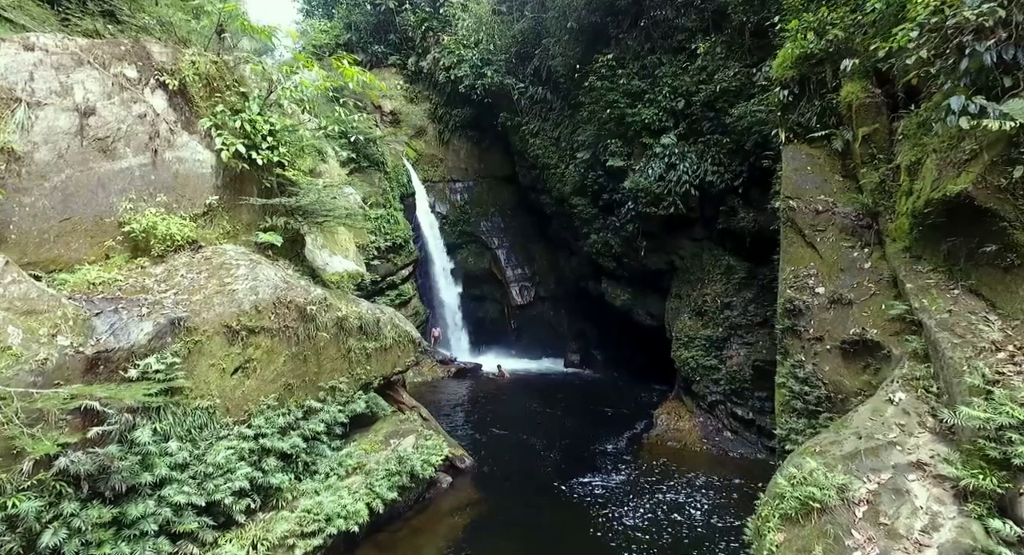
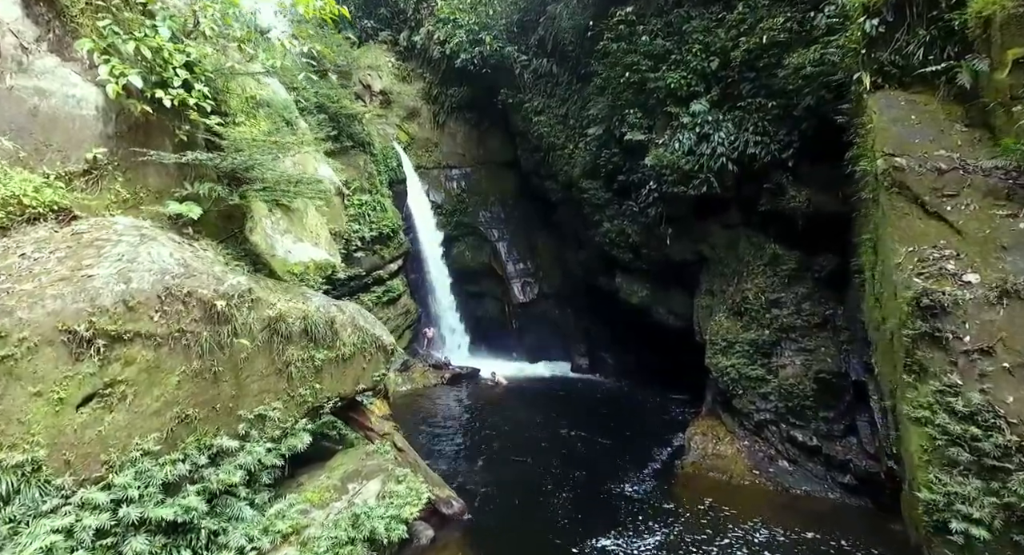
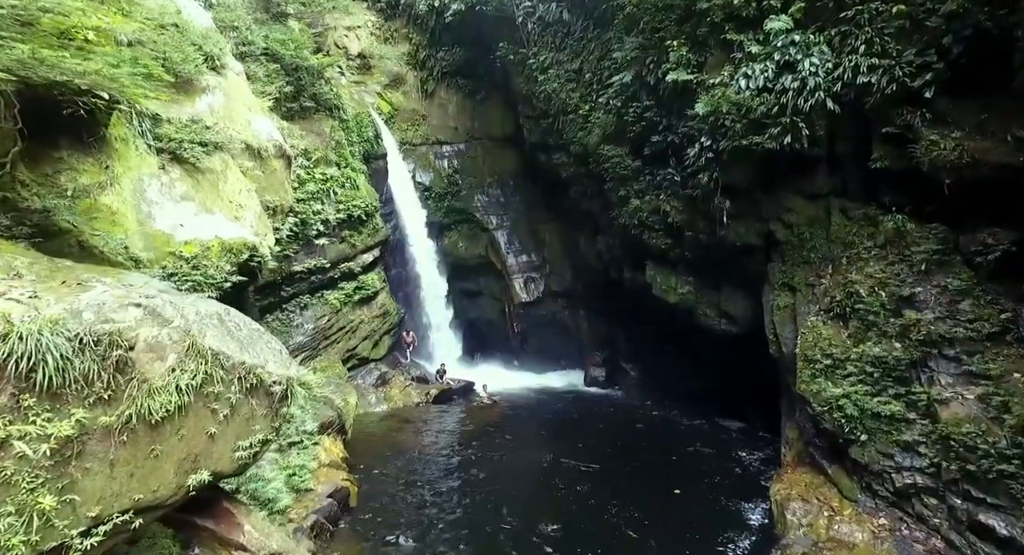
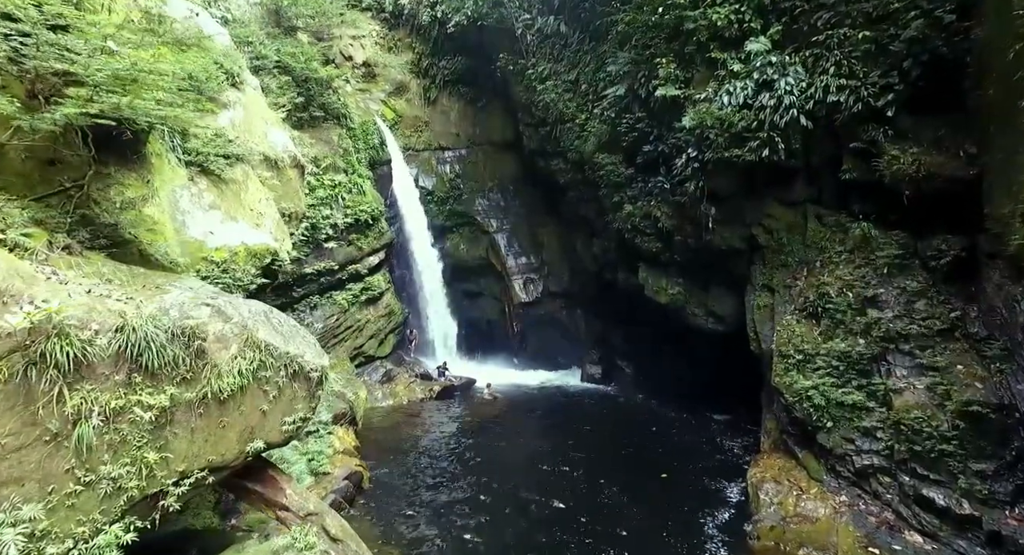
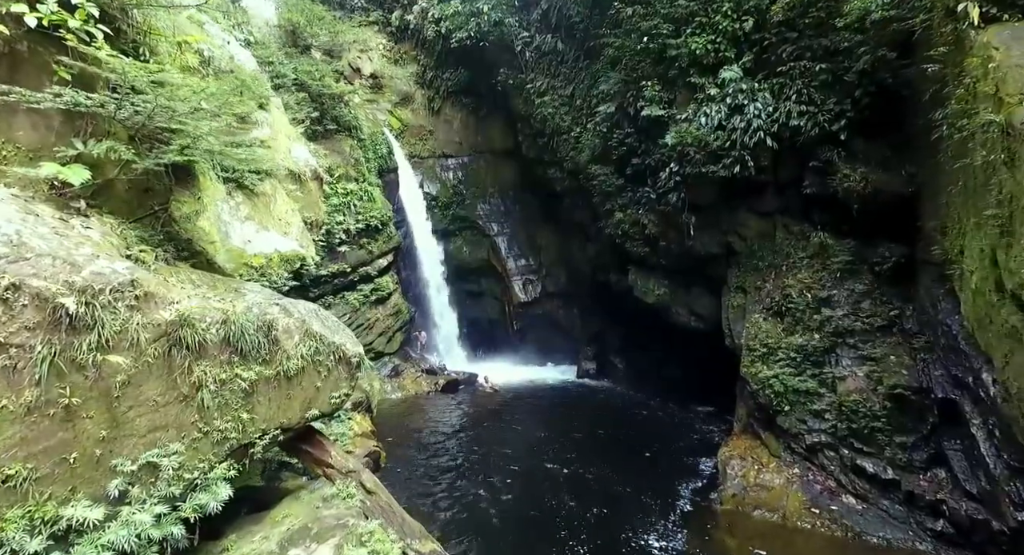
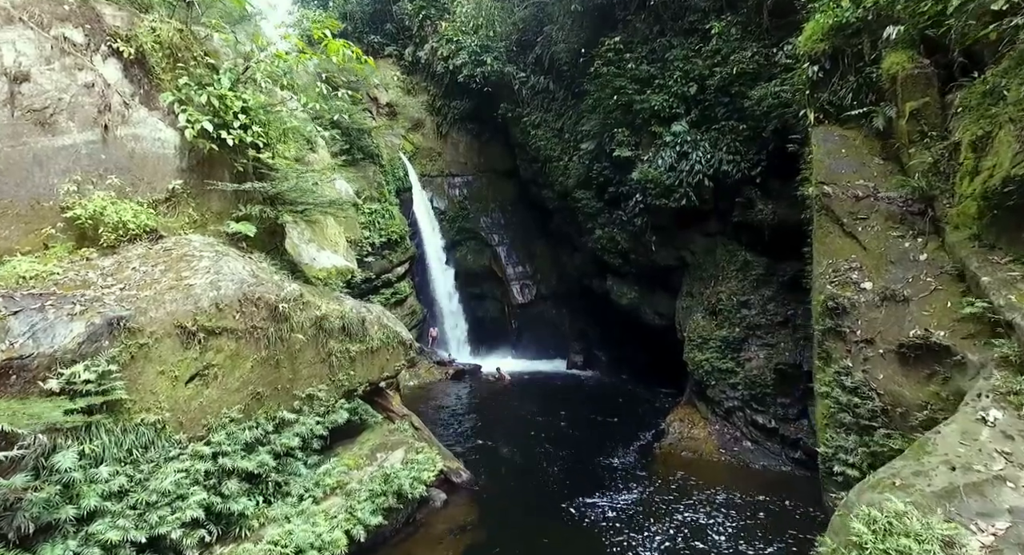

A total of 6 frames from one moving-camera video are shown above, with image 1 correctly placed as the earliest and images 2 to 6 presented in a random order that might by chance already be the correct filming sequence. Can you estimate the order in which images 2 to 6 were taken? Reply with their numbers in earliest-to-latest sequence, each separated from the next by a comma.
6, 2, 5, 4, 3
